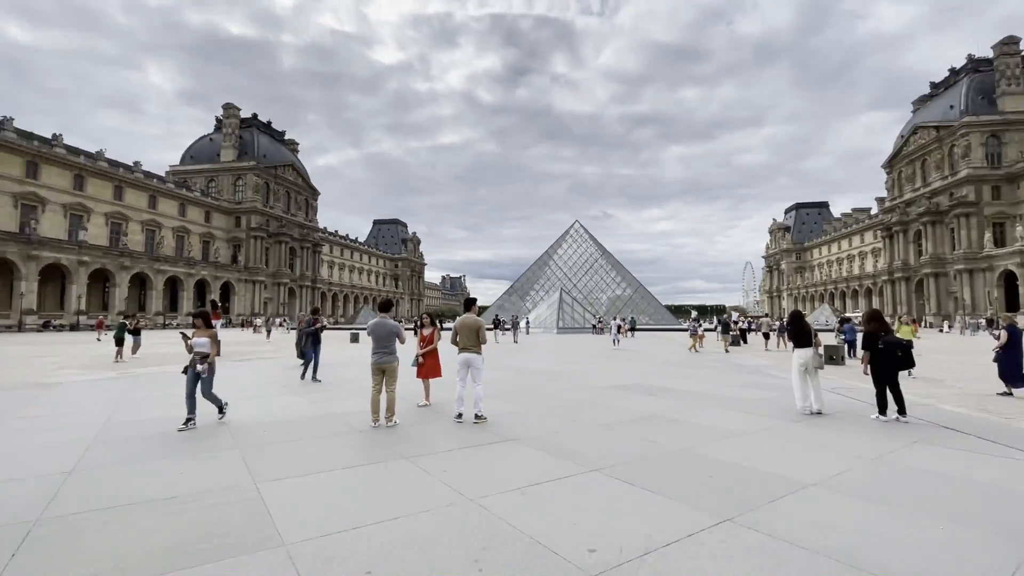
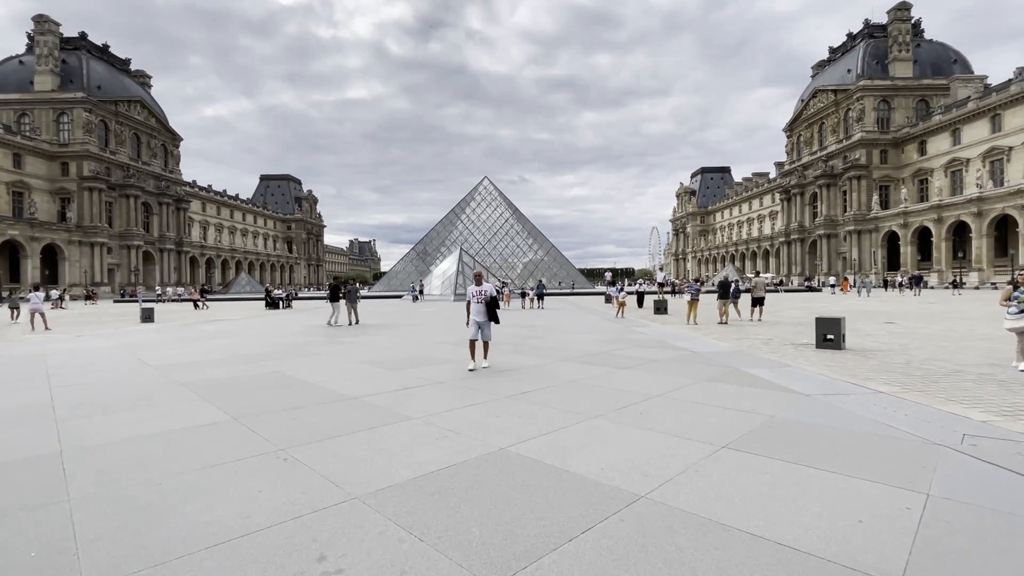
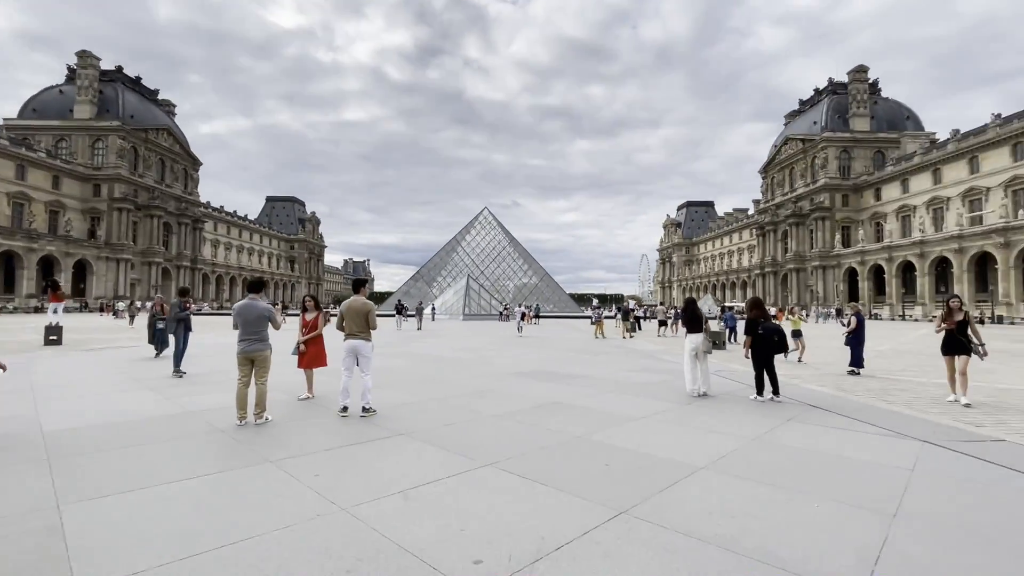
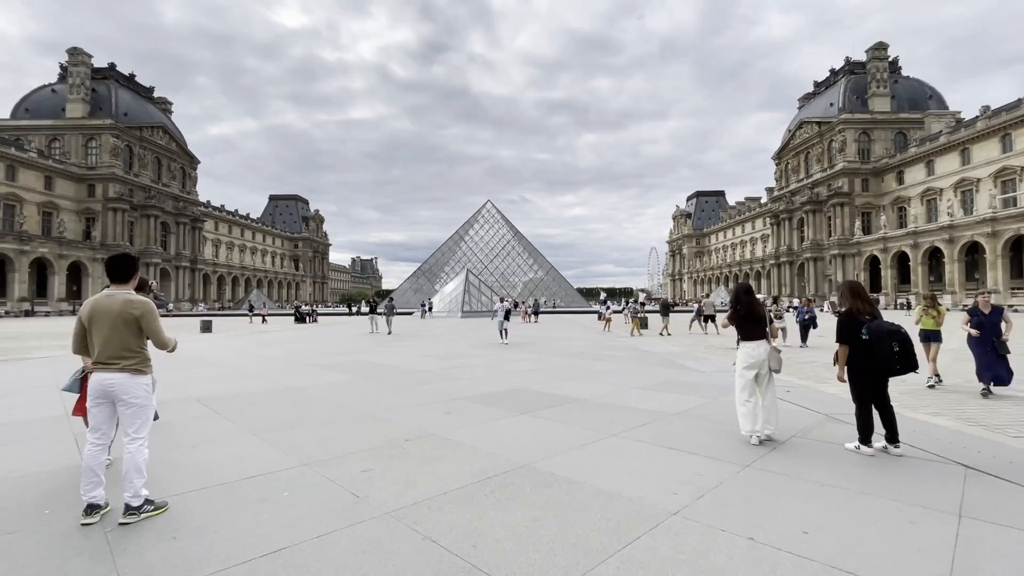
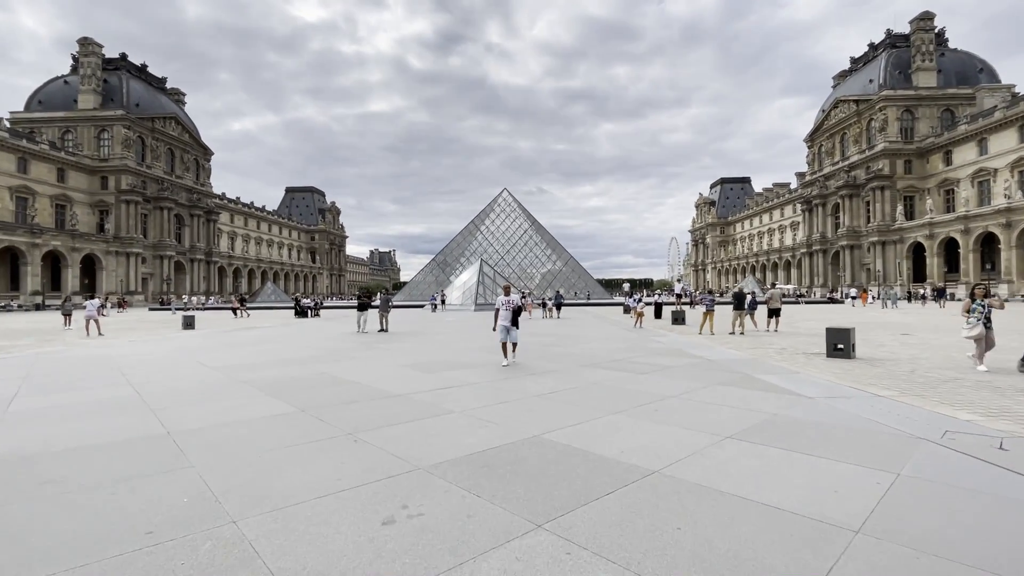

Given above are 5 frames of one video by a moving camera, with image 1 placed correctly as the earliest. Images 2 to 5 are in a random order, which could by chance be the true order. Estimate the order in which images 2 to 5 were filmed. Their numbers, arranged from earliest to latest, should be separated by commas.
3, 4, 5, 2
